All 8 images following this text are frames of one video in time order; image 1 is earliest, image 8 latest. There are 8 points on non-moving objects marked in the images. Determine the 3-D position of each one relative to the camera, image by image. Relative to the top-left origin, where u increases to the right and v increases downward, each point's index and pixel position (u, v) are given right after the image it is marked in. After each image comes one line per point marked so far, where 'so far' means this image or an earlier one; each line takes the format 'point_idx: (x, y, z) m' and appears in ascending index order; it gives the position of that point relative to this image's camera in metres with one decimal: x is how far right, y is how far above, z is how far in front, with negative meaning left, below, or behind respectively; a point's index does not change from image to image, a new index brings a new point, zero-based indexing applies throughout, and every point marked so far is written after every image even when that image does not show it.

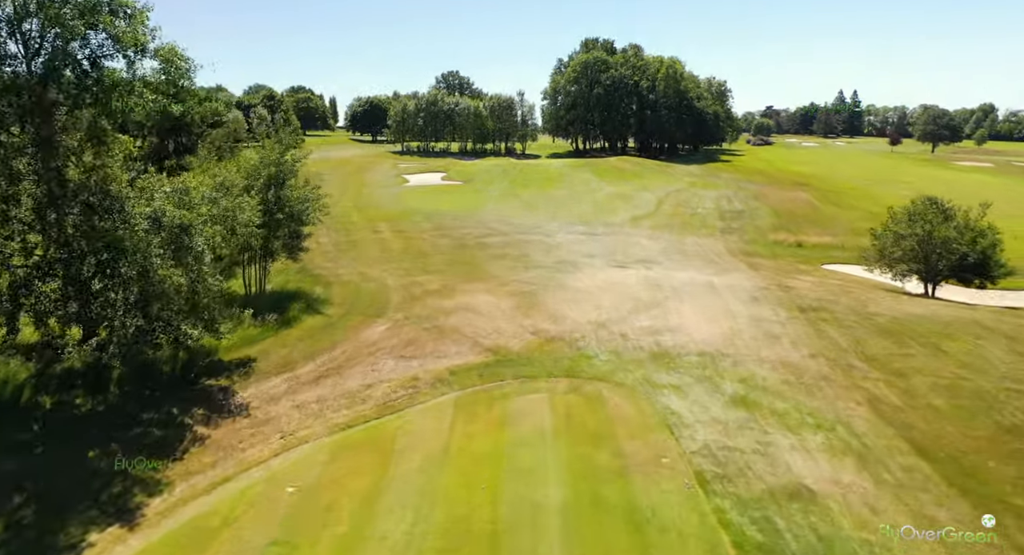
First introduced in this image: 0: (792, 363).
0: (+7.0, -2.1, +15.3) m
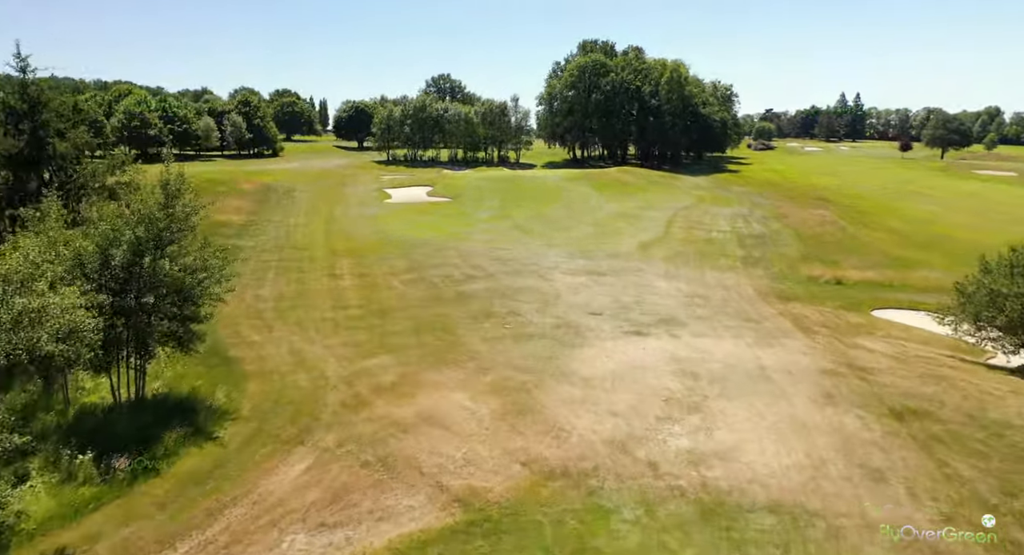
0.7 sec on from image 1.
0: (+6.7, -4.2, +9.9) m
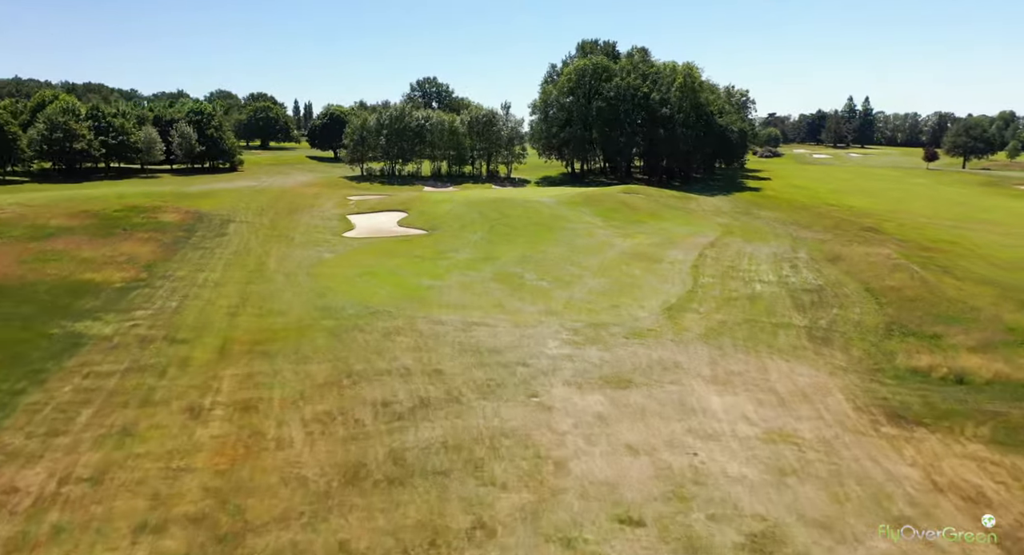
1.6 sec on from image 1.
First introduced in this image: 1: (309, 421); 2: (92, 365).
0: (+6.2, -7.6, +0.5) m
1: (-5.0, -3.5, +15.0) m
2: (-12.0, -2.5, +17.3) m
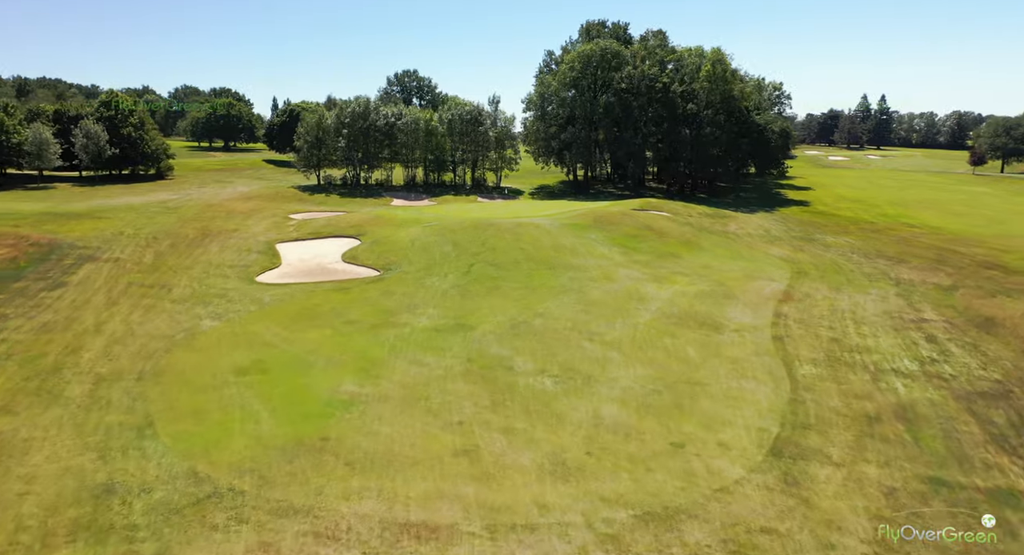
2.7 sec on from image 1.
0: (+5.9, -10.6, -12.6) m
1: (-5.4, -6.6, +1.8) m
2: (-12.4, -5.6, +4.1) m
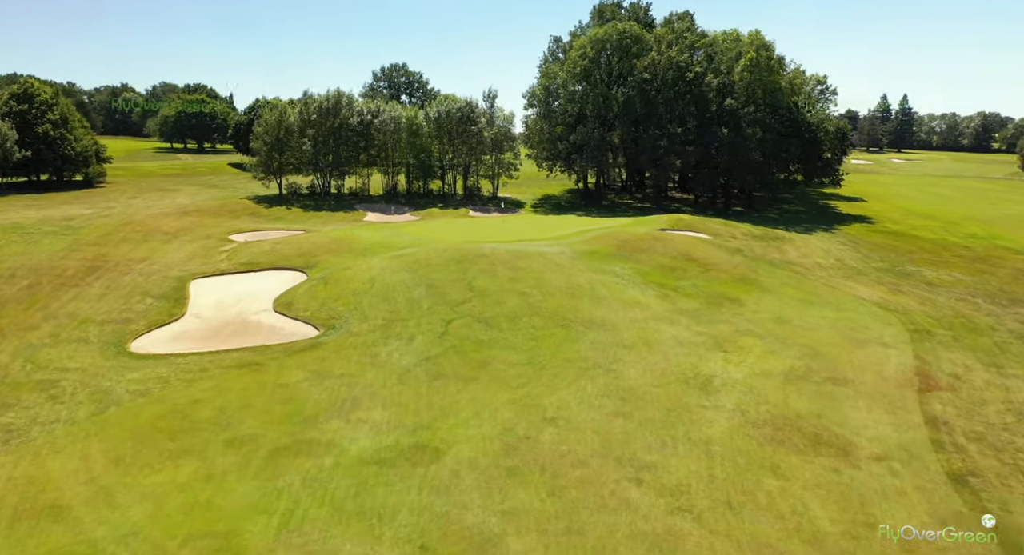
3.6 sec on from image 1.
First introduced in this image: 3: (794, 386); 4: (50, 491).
0: (+5.7, -12.8, -22.7) m
1: (-5.6, -8.8, -8.3) m
2: (-12.6, -7.8, -6.0) m
3: (+8.7, -3.2, +18.3) m
4: (-9.6, -4.4, +12.4) m
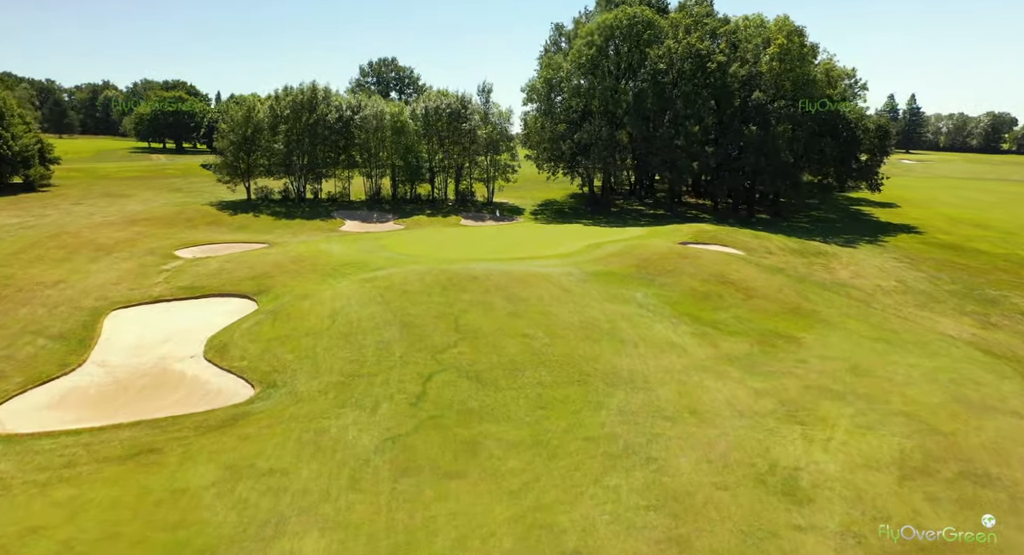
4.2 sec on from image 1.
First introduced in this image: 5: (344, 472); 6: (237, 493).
0: (+6.0, -13.9, -28.4) m
1: (-5.4, -9.9, -14.1) m
2: (-12.4, -8.9, -11.8) m
3: (+8.7, -4.4, +12.6) m
4: (-9.5, -5.6, +6.6) m
5: (-3.7, -4.0, +13.1) m
6: (-5.7, -4.4, +12.4) m
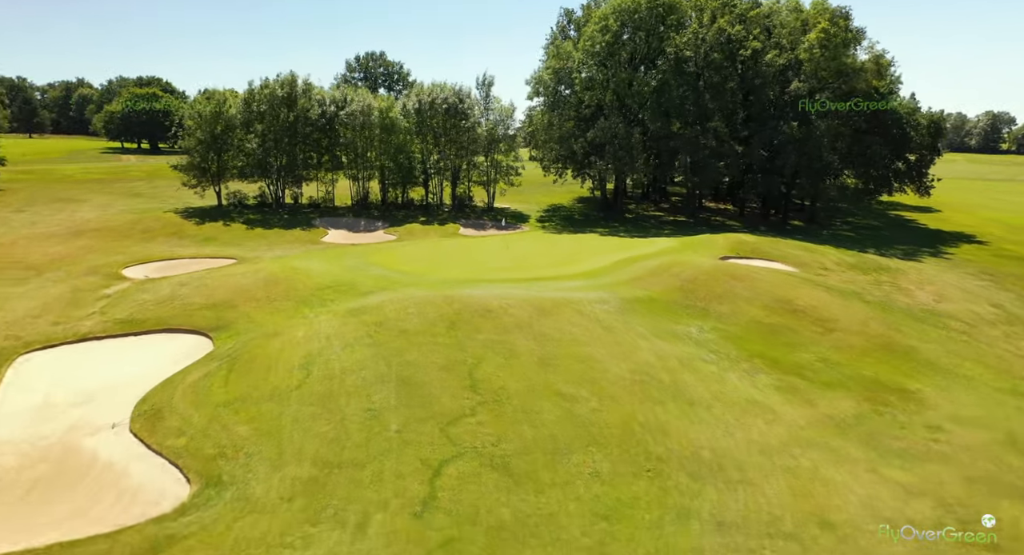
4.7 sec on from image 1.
0: (+7.8, -14.8, -33.4) m
1: (-3.9, -10.9, -19.3) m
2: (-11.0, -10.0, -17.1) m
3: (+9.7, -5.4, +7.7) m
4: (-8.4, -6.6, +1.3) m
5: (-2.7, -5.0, +7.9) m
6: (-4.7, -5.4, +7.2) m
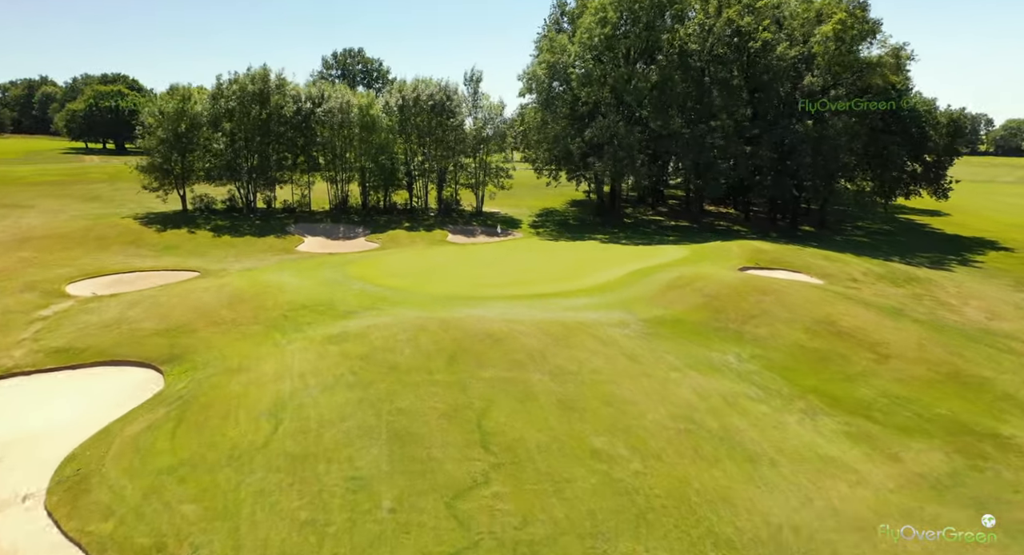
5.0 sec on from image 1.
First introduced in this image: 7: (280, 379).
0: (+9.9, -15.3, -36.1) m
1: (-2.3, -11.5, -22.4) m
2: (-9.4, -10.5, -20.5) m
3: (+10.4, -5.9, +5.0) m
4: (-7.5, -7.3, -2.0) m
5: (-2.0, -5.6, +4.8) m
6: (-4.0, -6.0, +4.1) m
7: (-6.0, -2.3, +15.6) m
